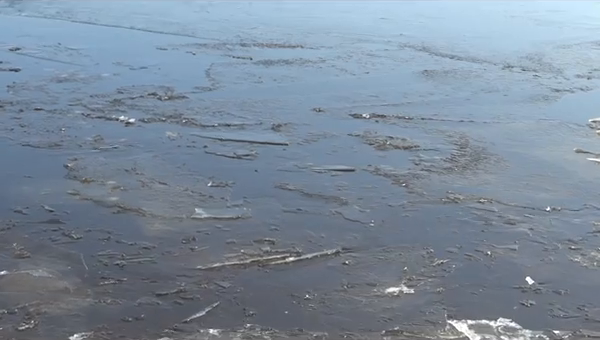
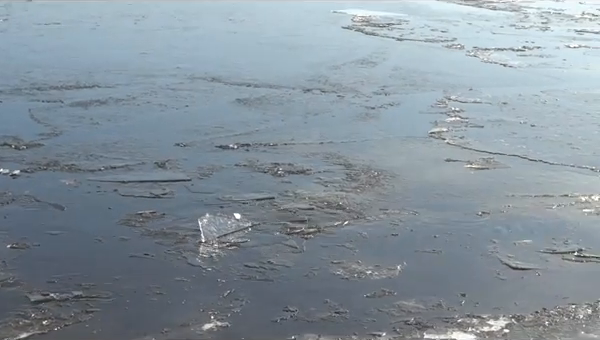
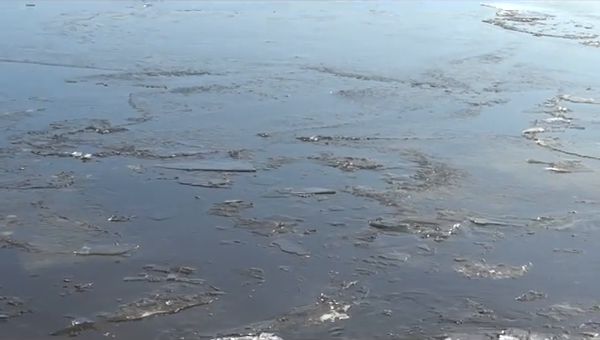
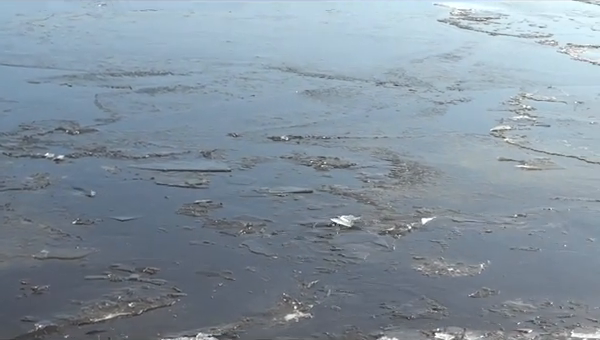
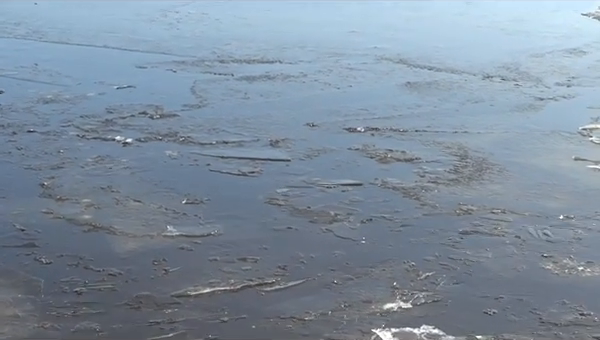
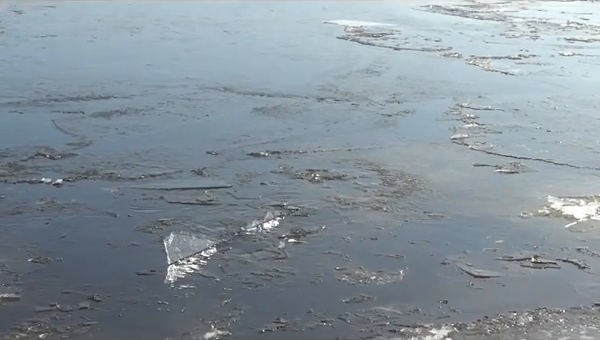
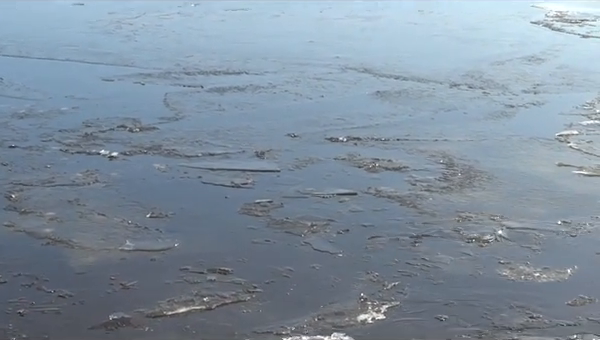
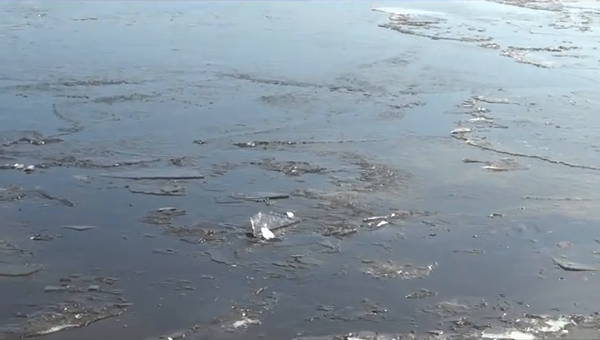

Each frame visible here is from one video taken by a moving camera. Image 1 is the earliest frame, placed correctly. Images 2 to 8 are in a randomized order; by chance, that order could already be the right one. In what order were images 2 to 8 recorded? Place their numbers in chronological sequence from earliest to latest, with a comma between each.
5, 7, 3, 4, 8, 2, 6
